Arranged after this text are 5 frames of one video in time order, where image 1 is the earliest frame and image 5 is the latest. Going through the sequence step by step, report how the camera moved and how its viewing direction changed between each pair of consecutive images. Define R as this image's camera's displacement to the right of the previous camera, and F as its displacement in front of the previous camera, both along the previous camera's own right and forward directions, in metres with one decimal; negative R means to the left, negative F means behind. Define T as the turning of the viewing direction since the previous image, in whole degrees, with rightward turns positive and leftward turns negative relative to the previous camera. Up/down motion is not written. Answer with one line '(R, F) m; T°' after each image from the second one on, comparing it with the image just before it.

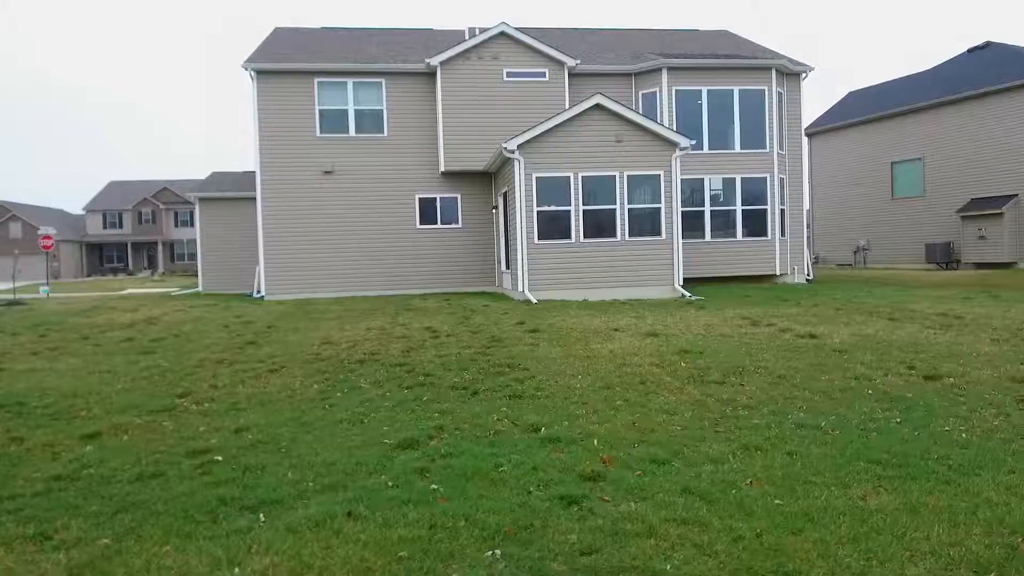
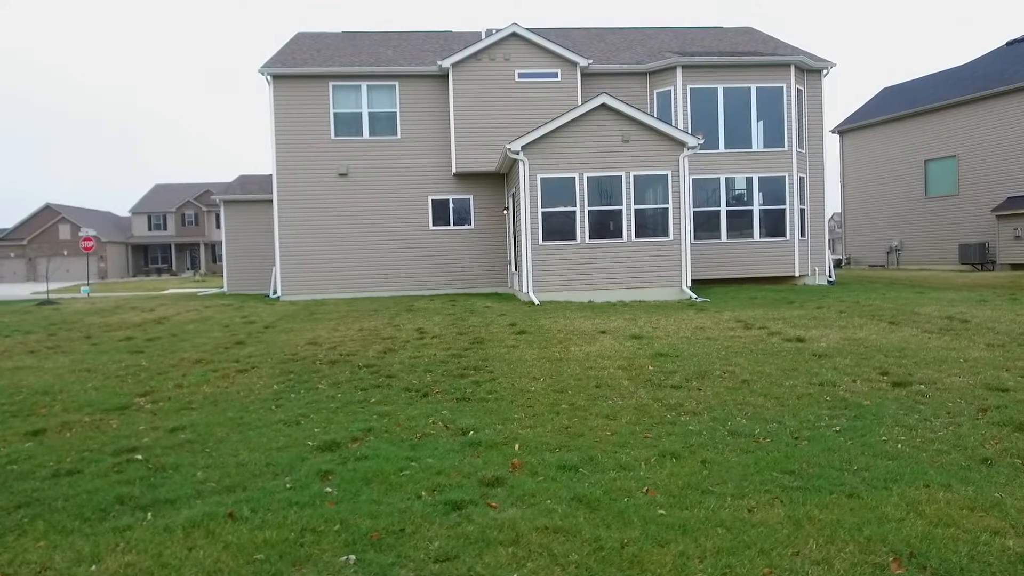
(+0.9, +0.1) m; -4°
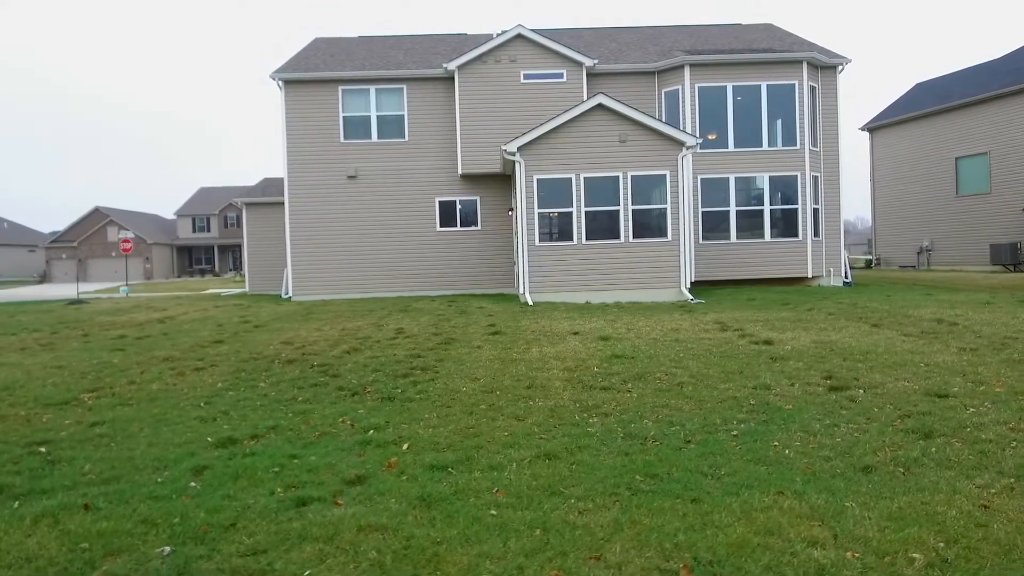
(+1.1, 0.0) m; -4°
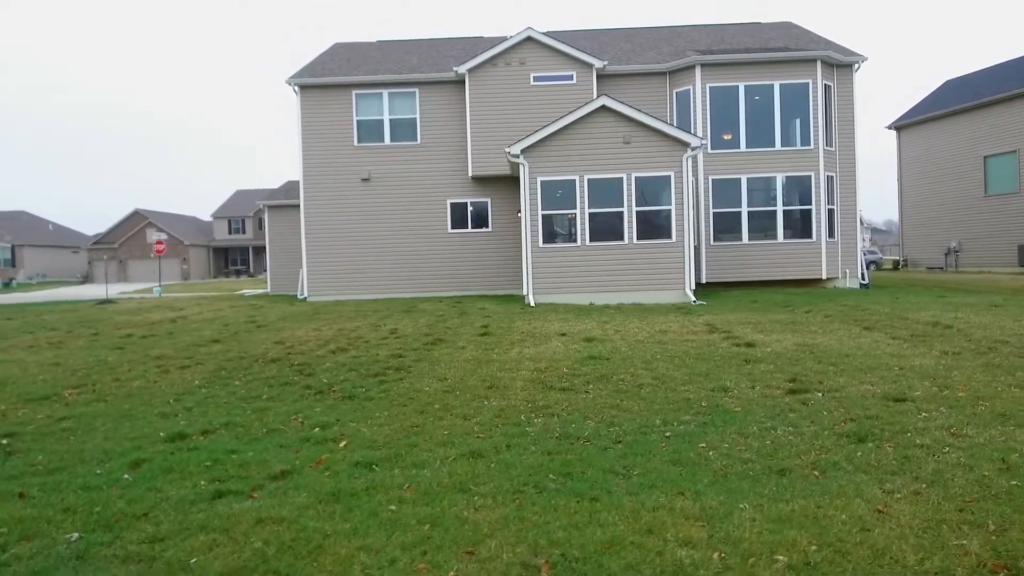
(+0.7, -0.1) m; -3°
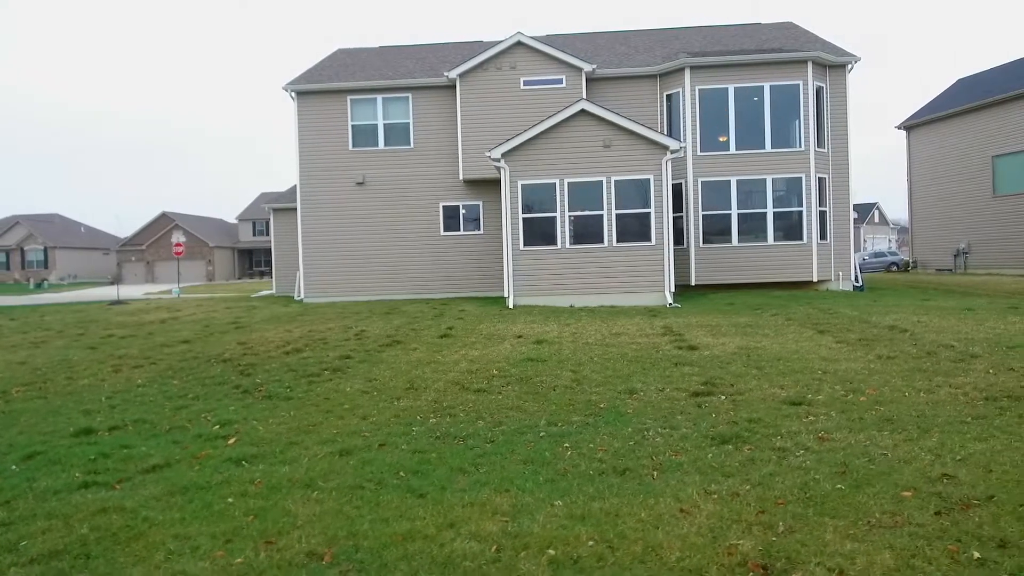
(+1.2, -0.2) m; -3°
